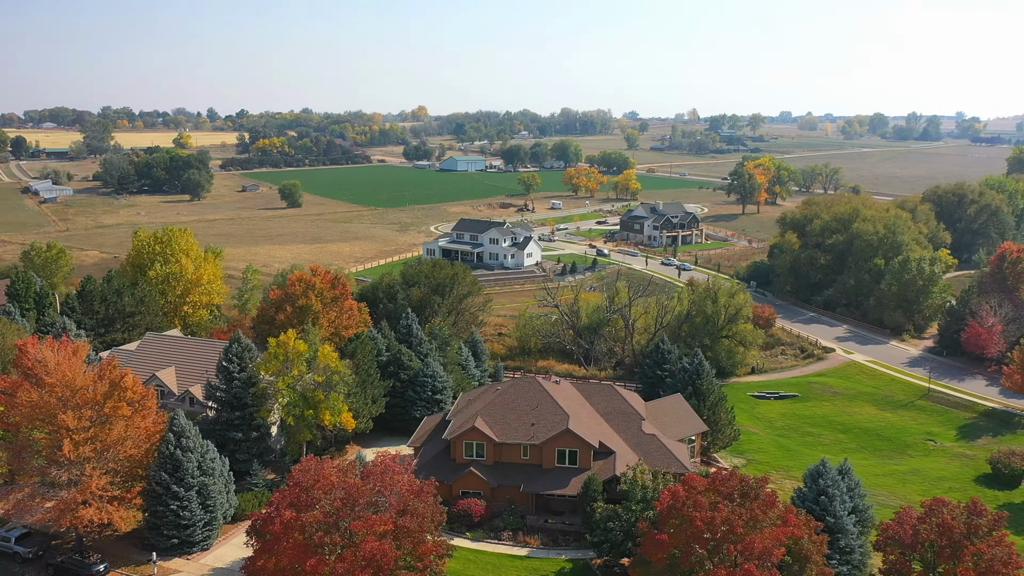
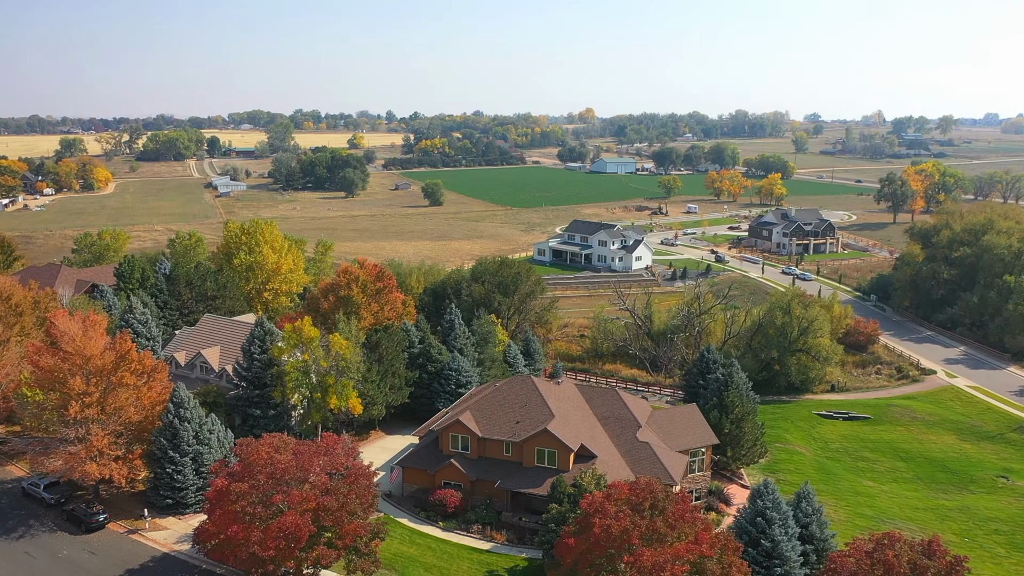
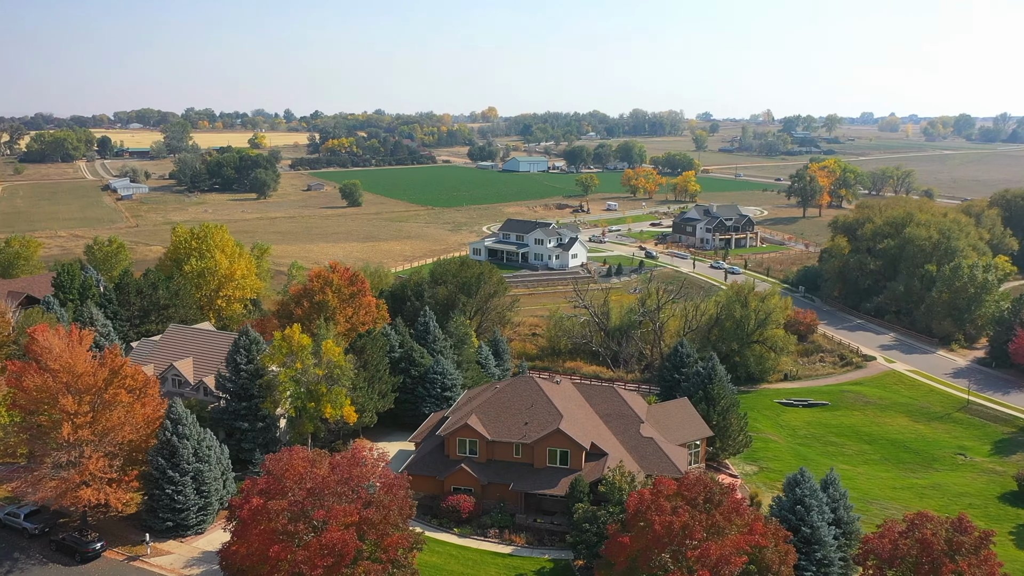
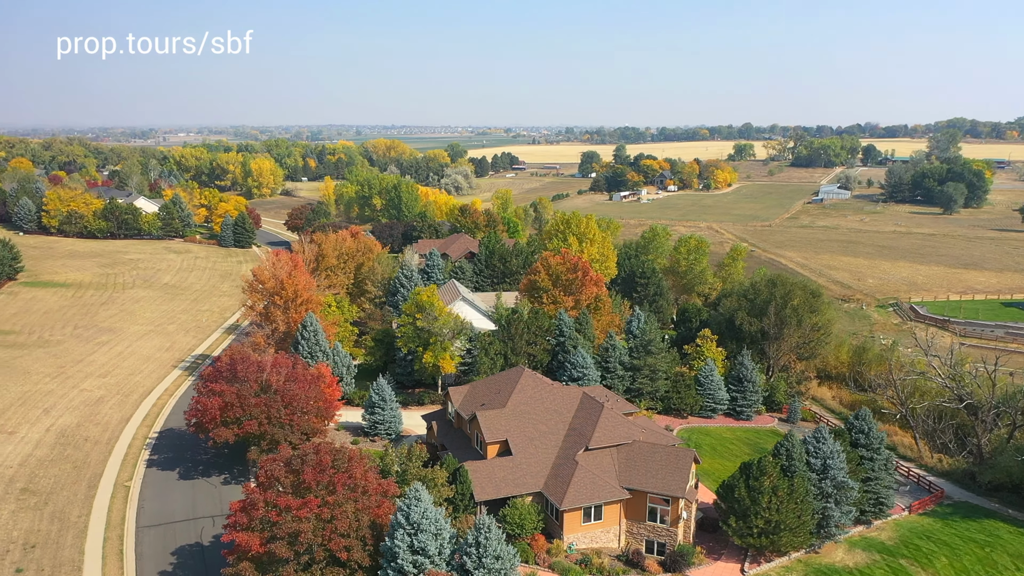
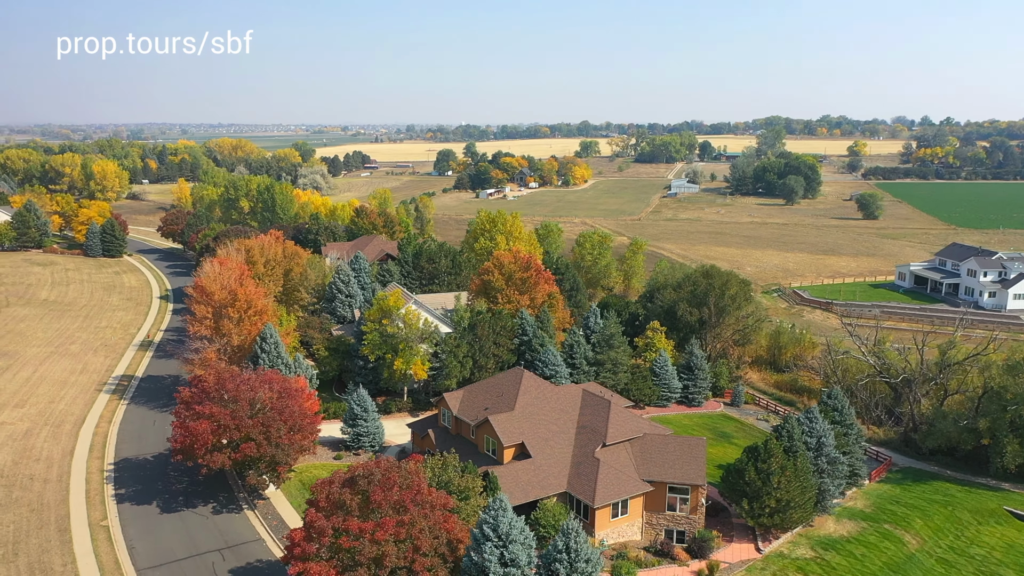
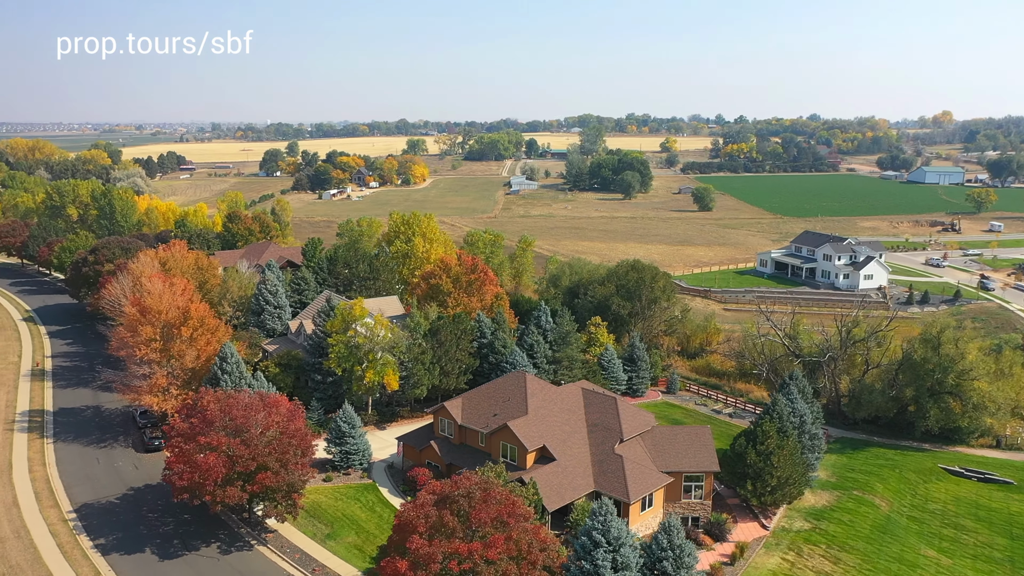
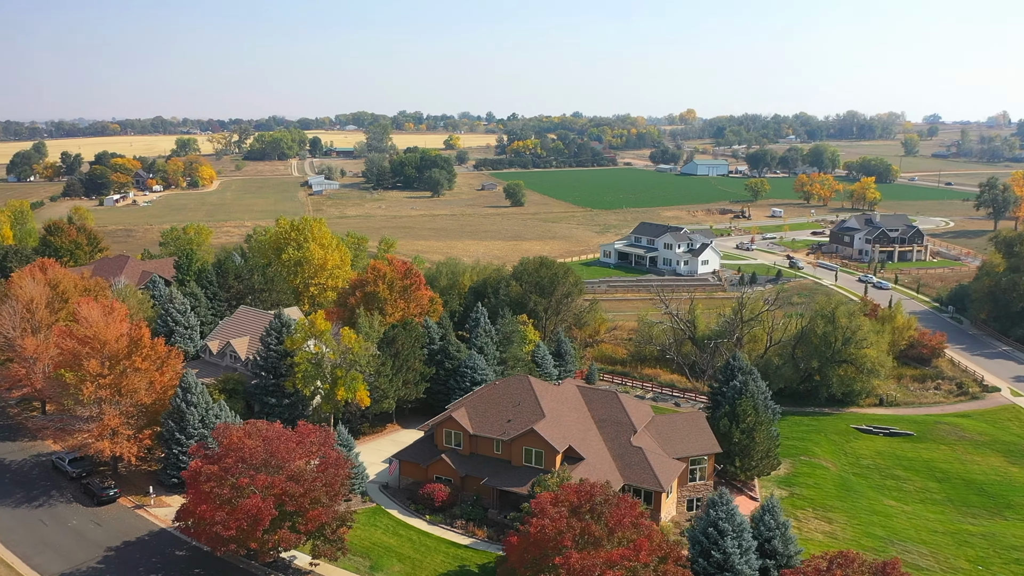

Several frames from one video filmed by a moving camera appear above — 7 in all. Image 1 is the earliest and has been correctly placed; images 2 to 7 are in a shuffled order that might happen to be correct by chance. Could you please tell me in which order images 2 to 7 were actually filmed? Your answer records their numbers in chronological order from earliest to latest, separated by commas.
3, 2, 7, 6, 5, 4
